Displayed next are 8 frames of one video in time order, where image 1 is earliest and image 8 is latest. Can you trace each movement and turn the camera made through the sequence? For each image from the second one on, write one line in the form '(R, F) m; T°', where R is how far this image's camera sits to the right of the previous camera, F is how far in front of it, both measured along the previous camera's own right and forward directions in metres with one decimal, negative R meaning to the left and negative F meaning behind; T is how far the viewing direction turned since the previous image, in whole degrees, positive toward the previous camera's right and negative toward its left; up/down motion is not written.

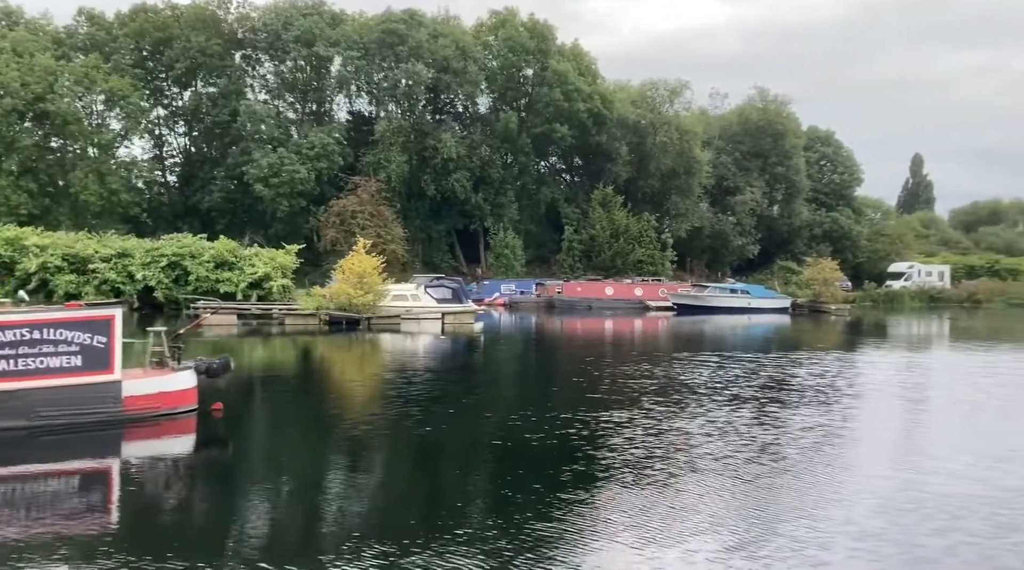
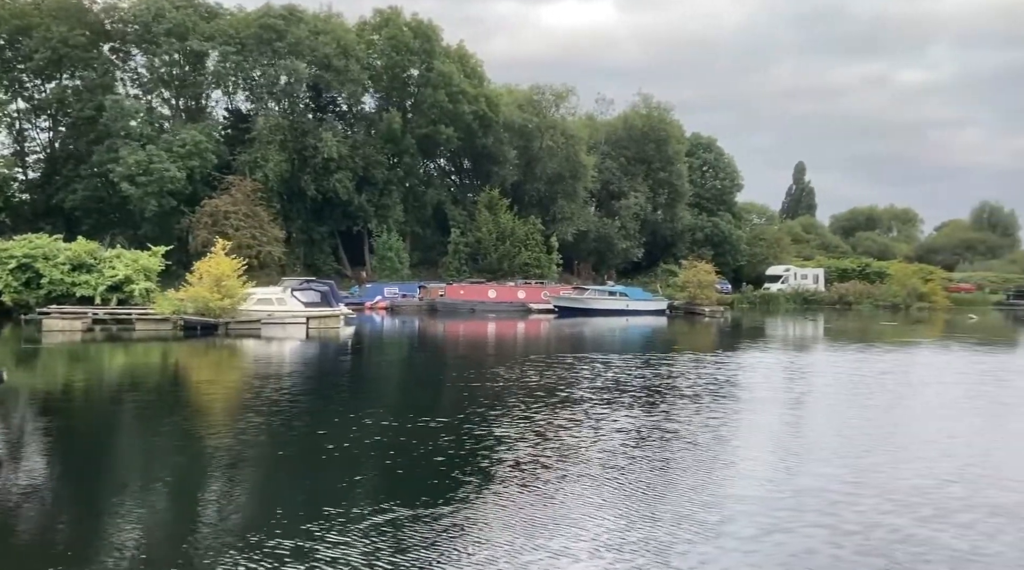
(+0.1, +0.3) m; +5°
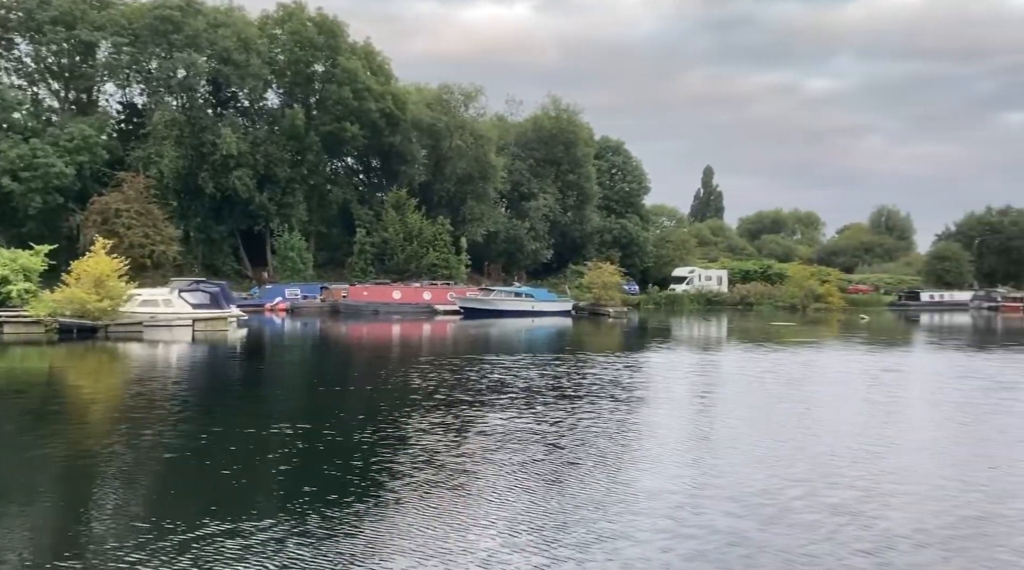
(+0.1, +0.4) m; +4°
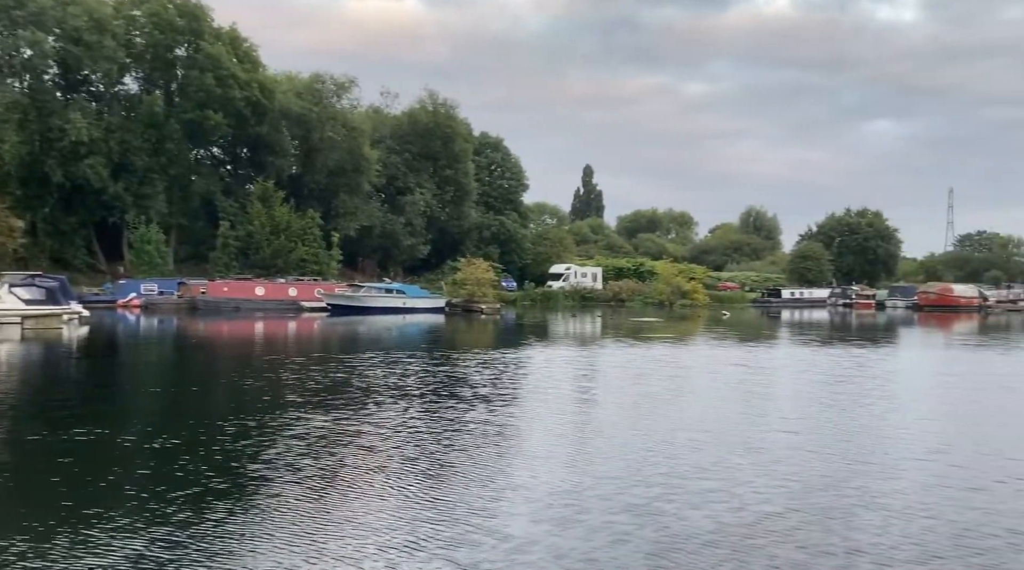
(+0.3, +0.7) m; +6°
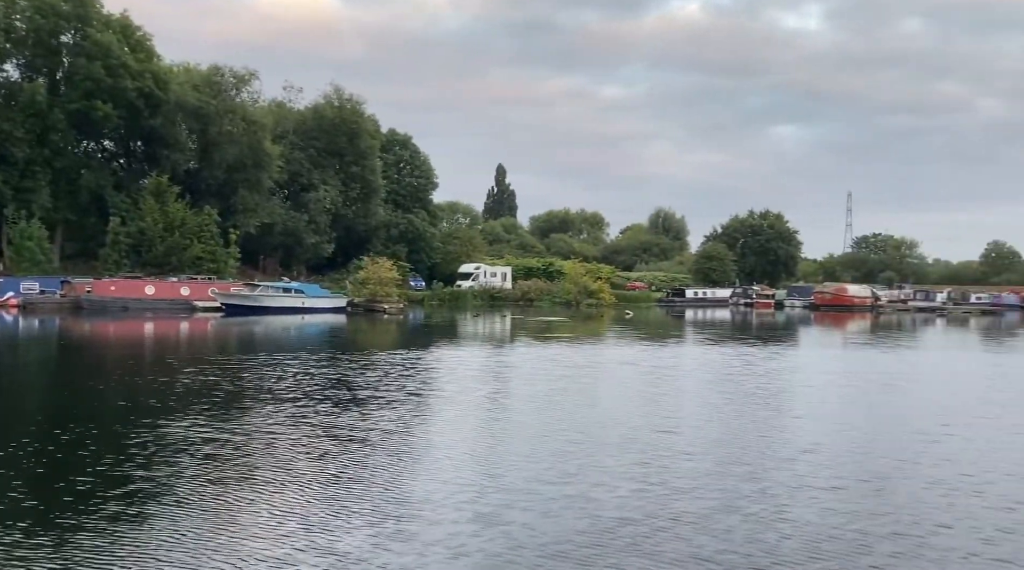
(+0.2, +0.8) m; +4°
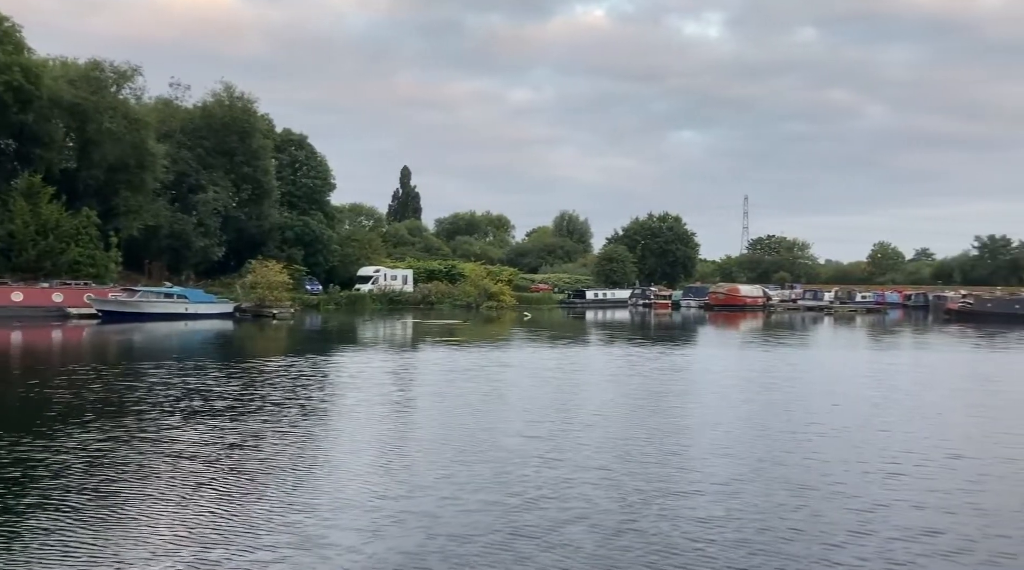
(+0.3, +0.9) m; +5°
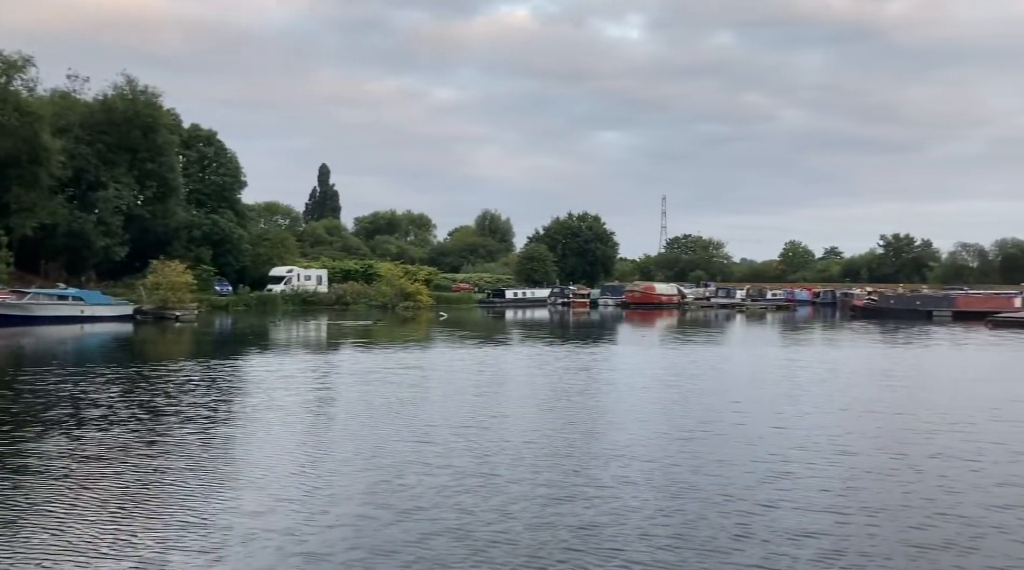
(+0.2, +1.1) m; +4°
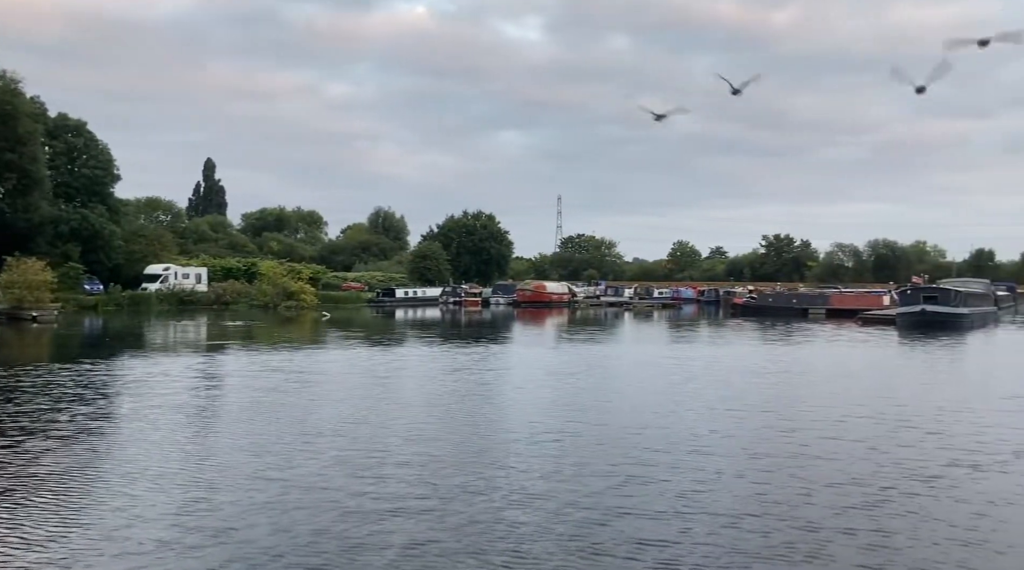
(+0.5, +0.6) m; +5°
